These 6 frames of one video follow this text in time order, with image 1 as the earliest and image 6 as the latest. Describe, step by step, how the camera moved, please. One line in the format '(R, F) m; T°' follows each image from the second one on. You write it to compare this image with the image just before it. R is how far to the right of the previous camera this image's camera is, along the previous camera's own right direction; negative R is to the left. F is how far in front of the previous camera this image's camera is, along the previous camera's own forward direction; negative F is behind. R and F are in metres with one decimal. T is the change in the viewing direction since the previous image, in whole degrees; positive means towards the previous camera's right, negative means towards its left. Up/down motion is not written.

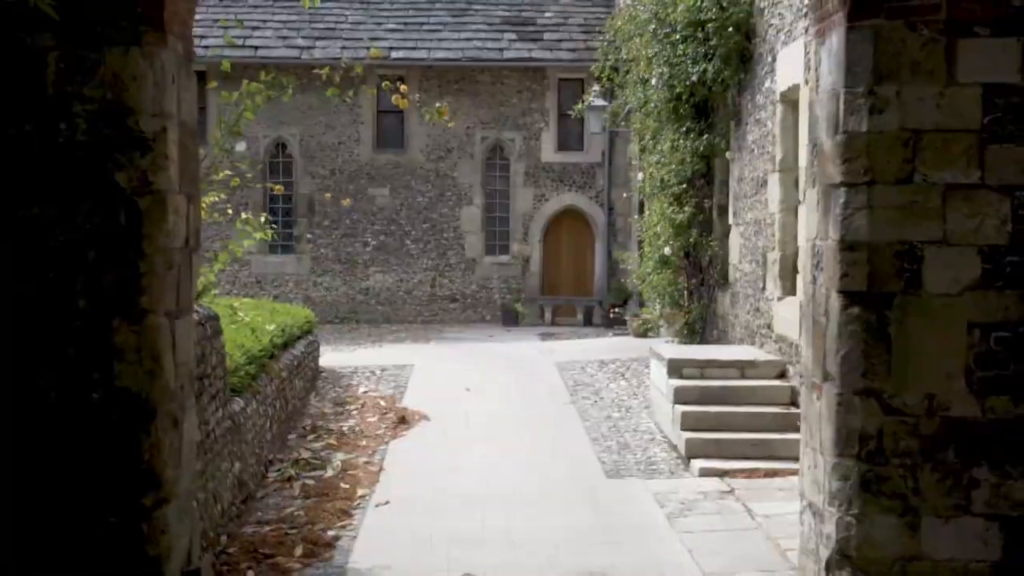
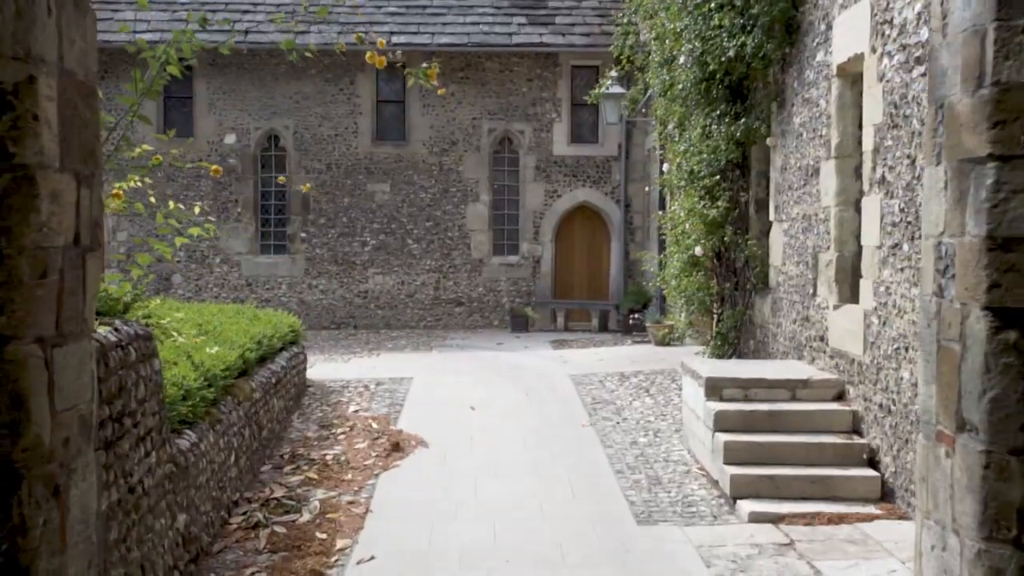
(0.0, +1.1) m; 0°
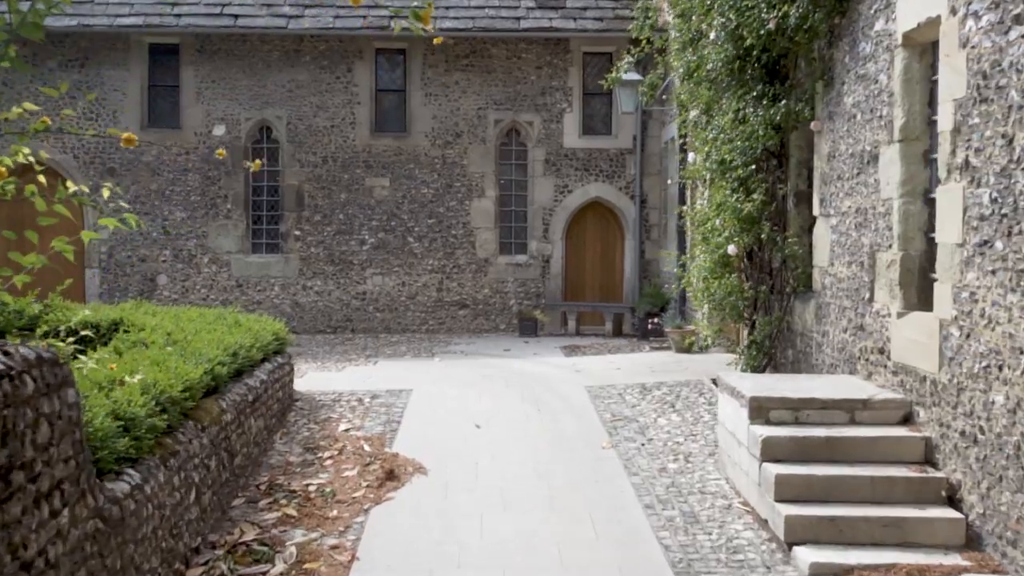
(0.0, +0.9) m; 0°
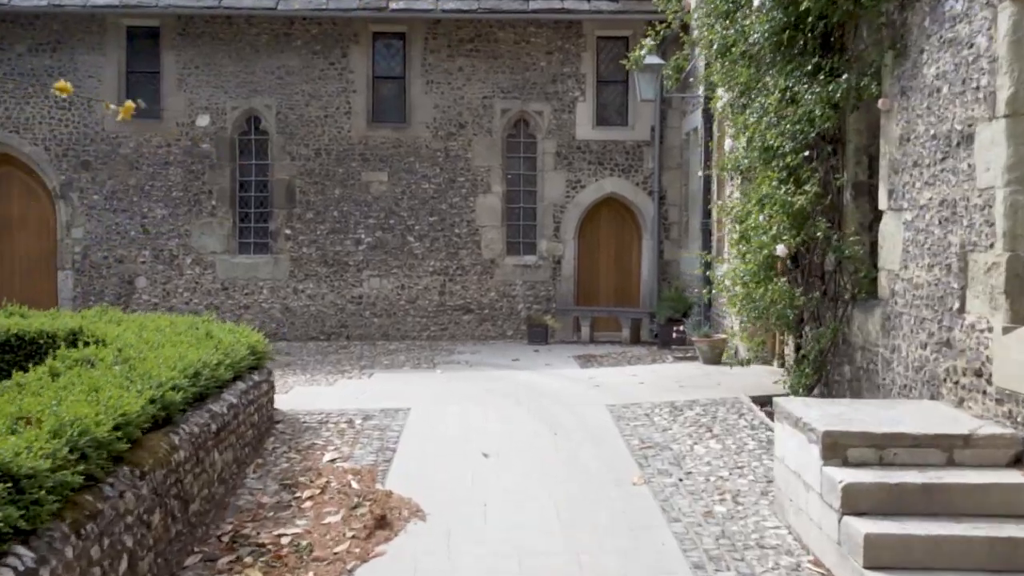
(-0.1, +1.0) m; 0°
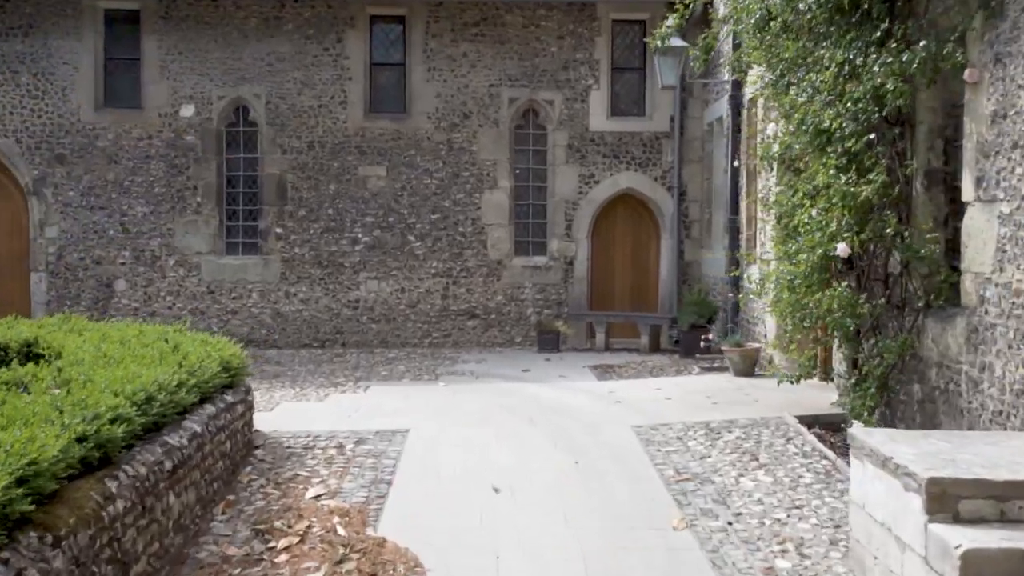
(-0.1, +0.9) m; 0°
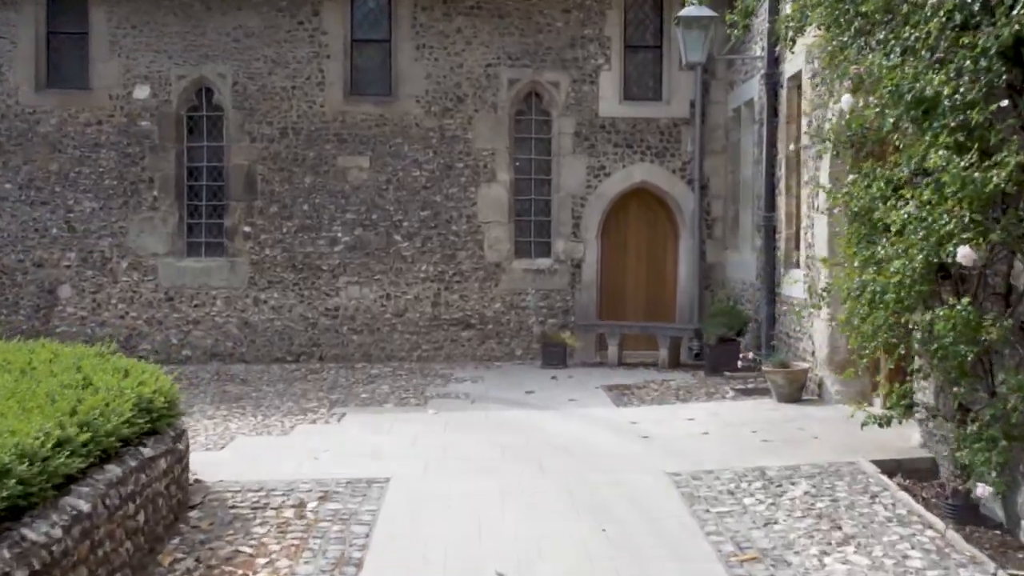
(-0.1, +1.4) m; 0°
